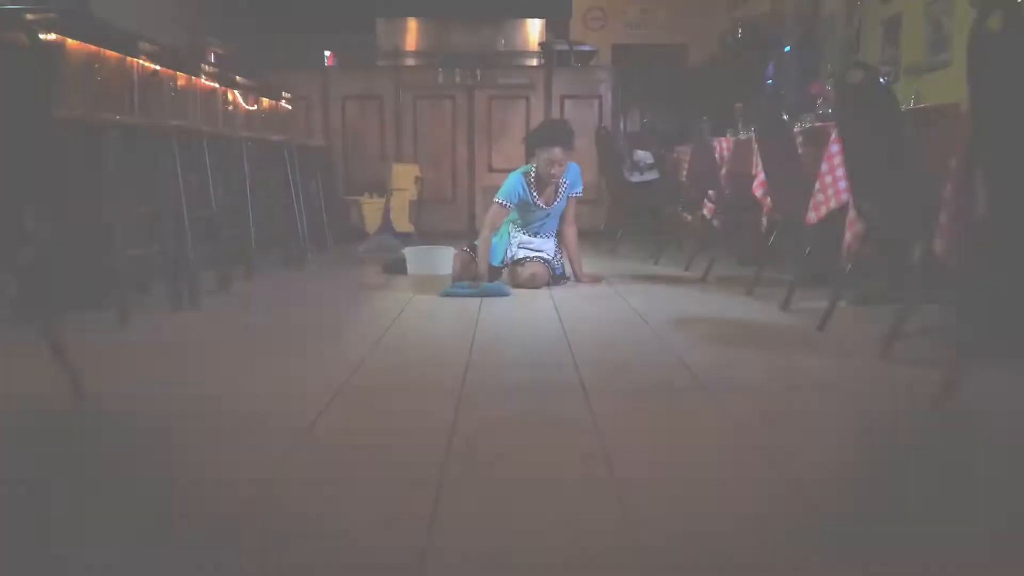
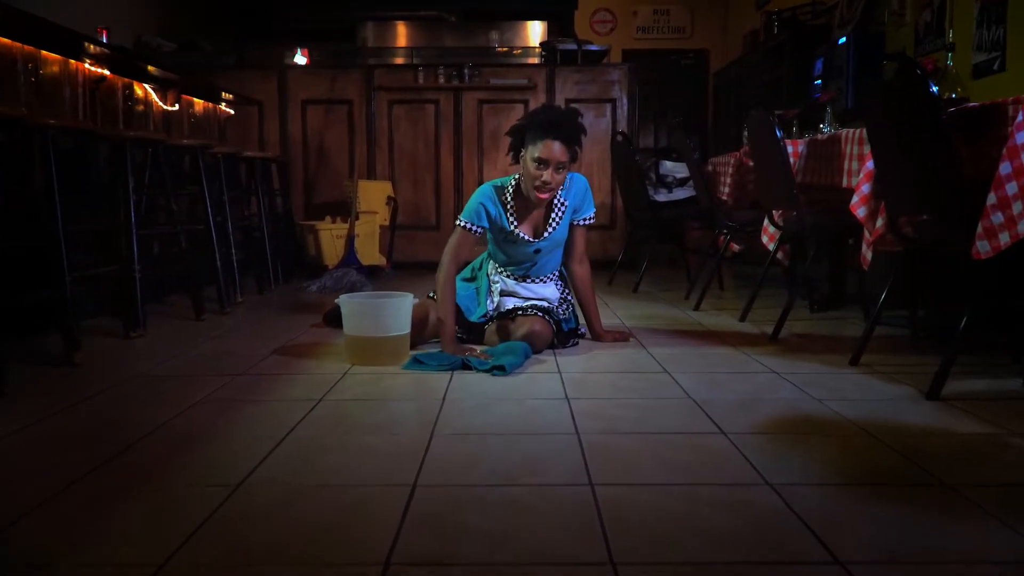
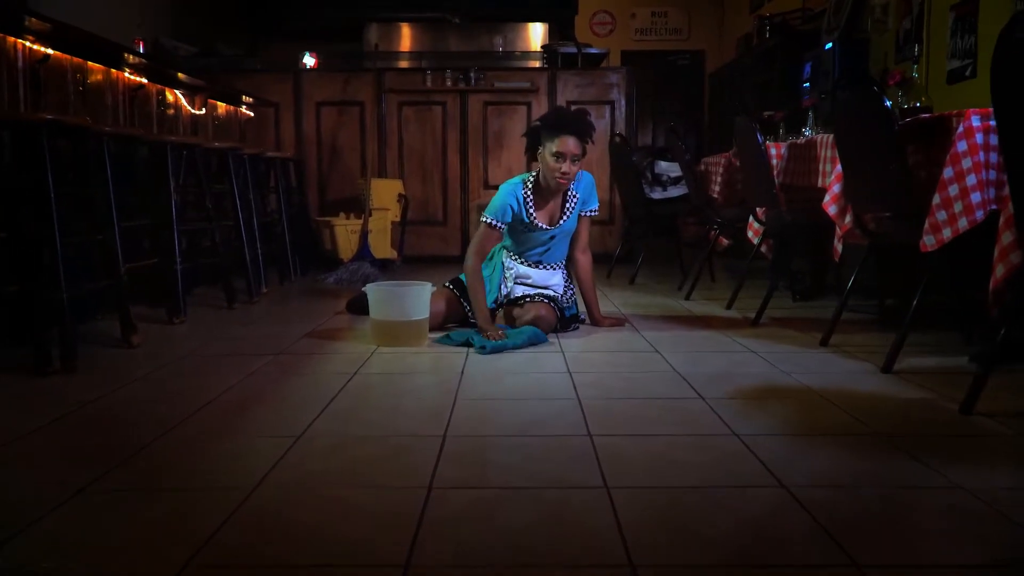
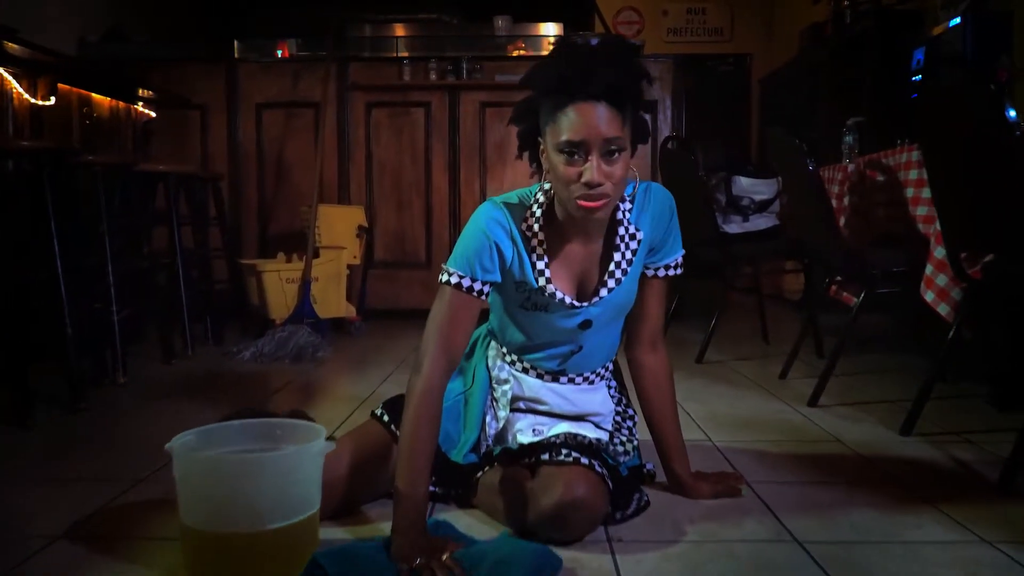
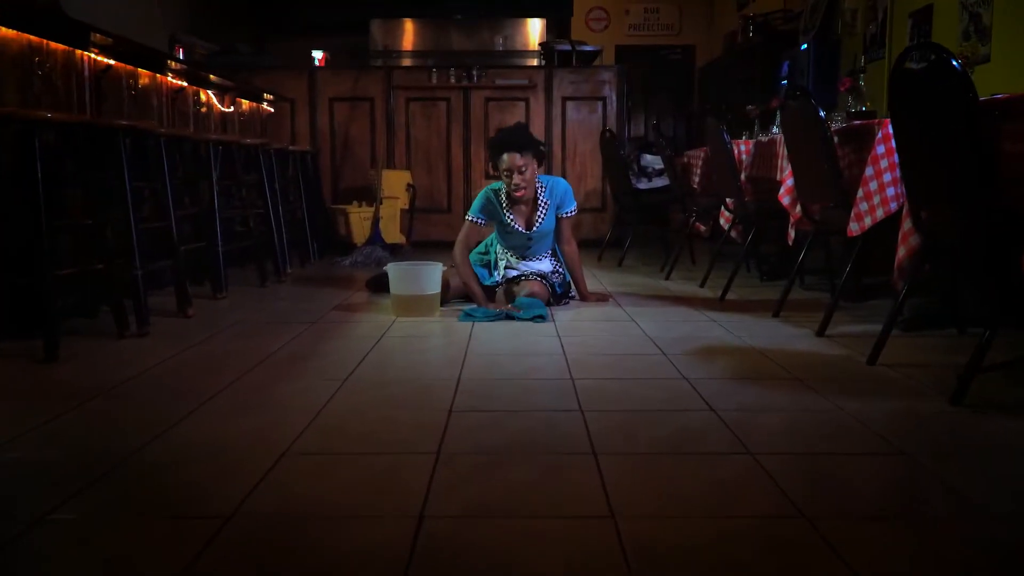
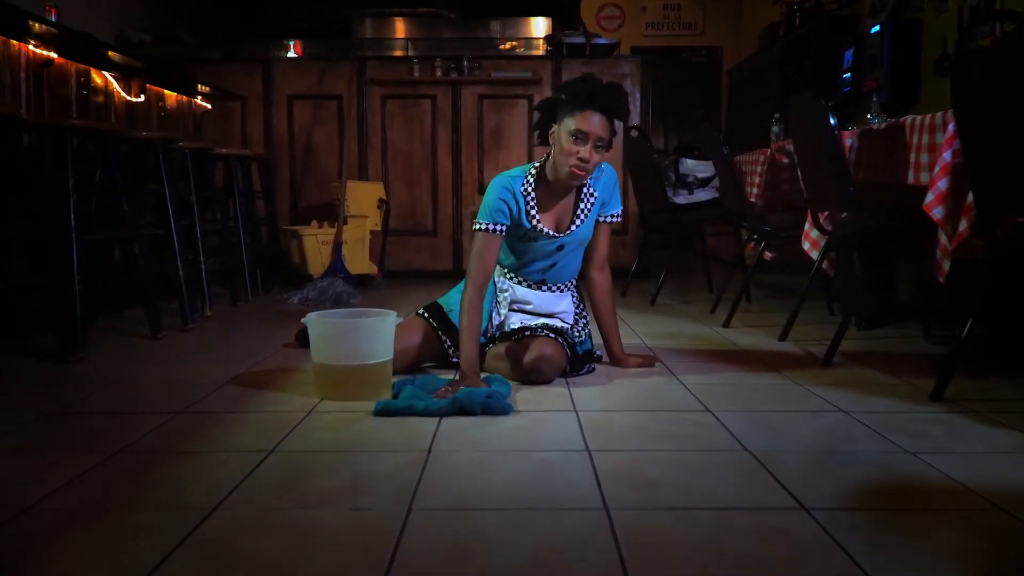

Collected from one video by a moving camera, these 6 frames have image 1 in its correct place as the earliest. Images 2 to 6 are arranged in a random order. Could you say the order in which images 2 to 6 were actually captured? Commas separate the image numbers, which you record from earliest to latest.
5, 3, 2, 6, 4
